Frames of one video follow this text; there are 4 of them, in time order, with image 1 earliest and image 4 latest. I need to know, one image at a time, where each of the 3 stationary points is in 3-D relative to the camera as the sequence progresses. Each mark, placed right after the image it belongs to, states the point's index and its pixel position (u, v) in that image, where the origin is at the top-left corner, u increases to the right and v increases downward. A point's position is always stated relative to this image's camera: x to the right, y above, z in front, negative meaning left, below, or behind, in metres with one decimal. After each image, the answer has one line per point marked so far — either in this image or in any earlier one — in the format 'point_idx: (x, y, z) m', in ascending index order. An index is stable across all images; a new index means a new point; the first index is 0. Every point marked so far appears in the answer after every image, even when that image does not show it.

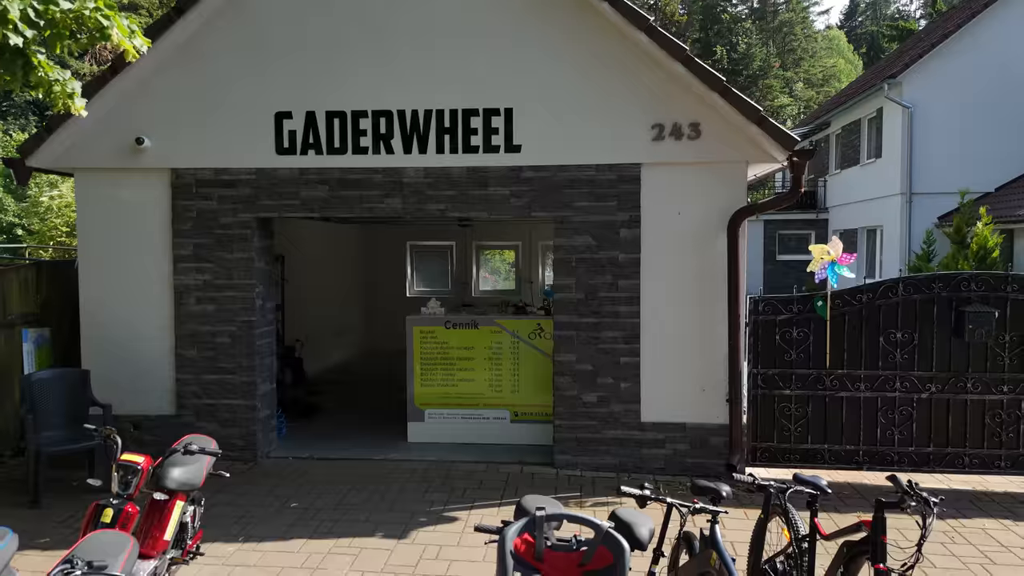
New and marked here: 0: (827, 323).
0: (+1.8, -0.2, +5.8) m
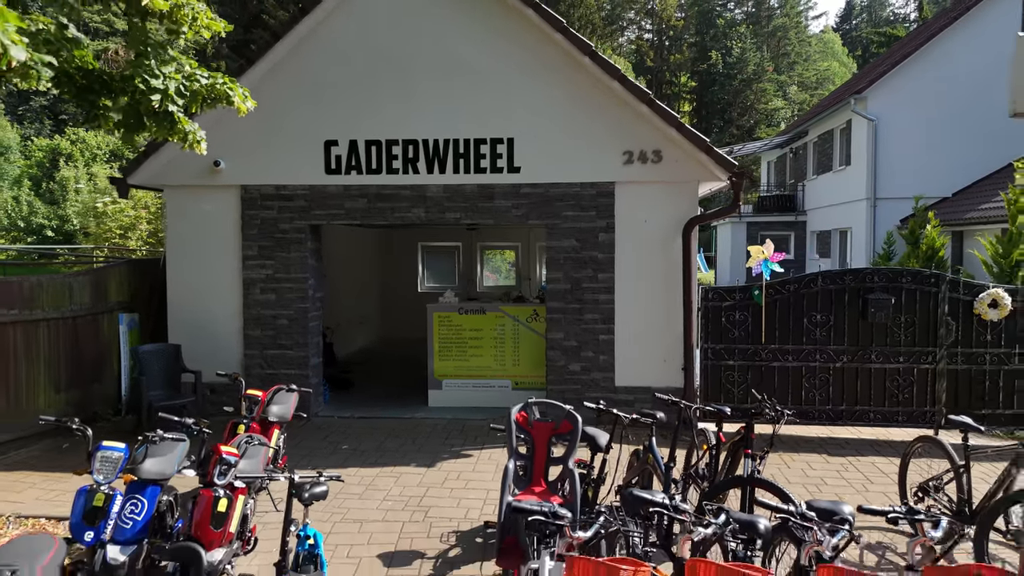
0: (+1.8, -0.1, +7.3) m
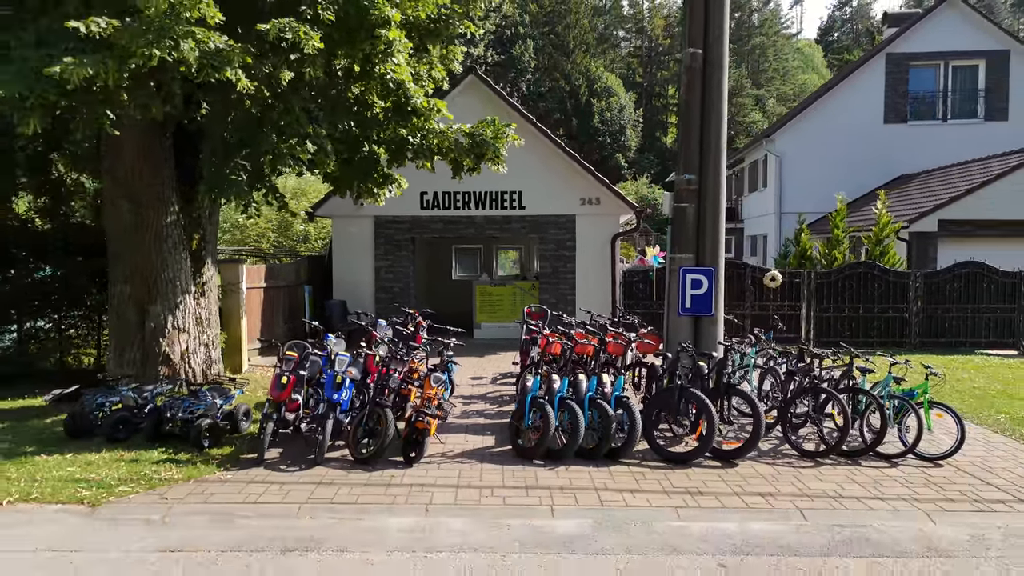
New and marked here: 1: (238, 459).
0: (+1.9, +0.1, +13.8) m
1: (-1.9, -1.2, +6.9) m
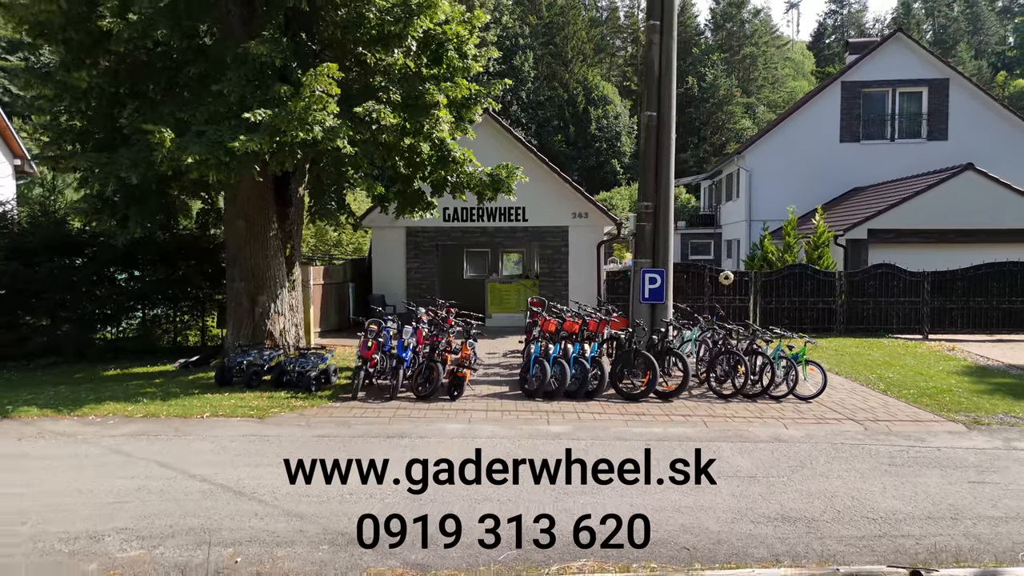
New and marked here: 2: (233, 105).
0: (+2.0, +0.1, +17.2) m
1: (-1.8, -1.1, +10.3) m
2: (-2.7, +1.8, +9.9) m
